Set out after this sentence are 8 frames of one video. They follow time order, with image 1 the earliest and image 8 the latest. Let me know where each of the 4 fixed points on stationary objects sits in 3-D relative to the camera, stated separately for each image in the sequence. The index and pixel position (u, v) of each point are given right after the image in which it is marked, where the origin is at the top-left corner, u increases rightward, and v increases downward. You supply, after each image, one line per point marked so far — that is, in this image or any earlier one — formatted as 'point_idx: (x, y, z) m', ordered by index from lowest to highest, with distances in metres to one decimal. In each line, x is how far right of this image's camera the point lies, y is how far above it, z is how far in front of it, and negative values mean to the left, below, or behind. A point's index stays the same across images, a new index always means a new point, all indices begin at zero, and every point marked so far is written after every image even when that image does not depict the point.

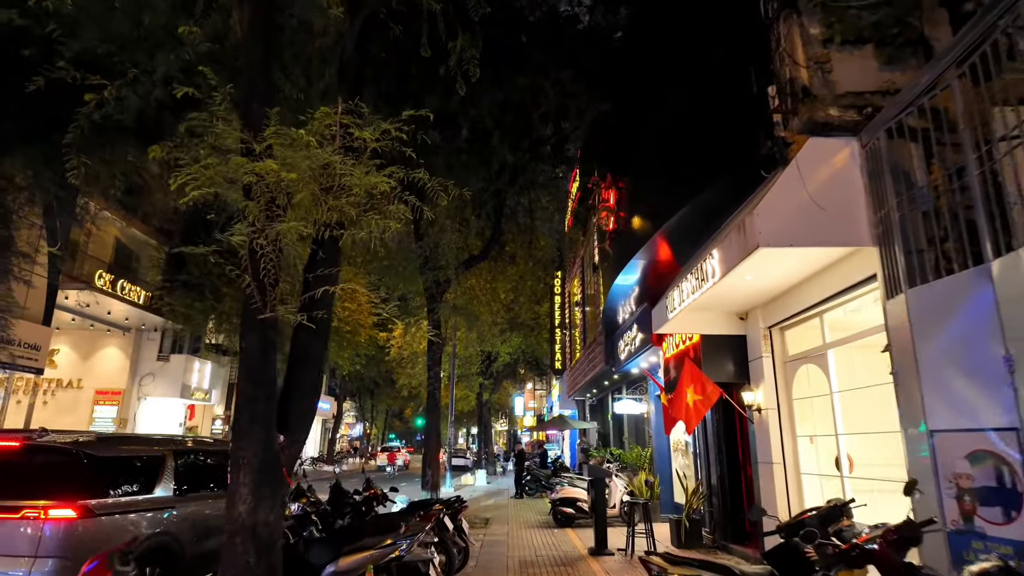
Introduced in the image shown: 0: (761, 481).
0: (+3.2, -2.5, +7.4) m
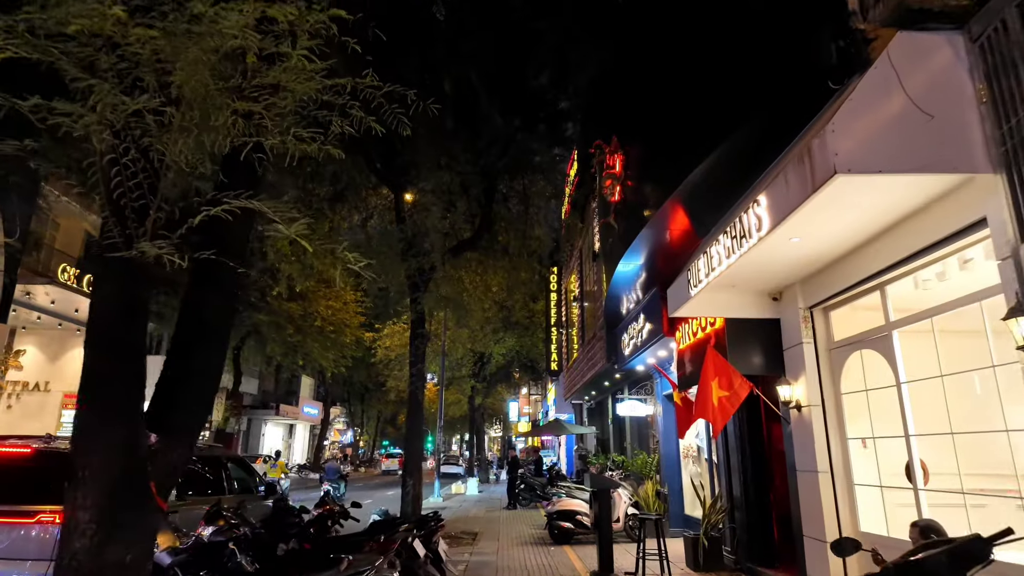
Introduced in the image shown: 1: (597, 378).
0: (+3.1, -2.2, +6.1) m
1: (+2.2, -2.3, +14.9) m
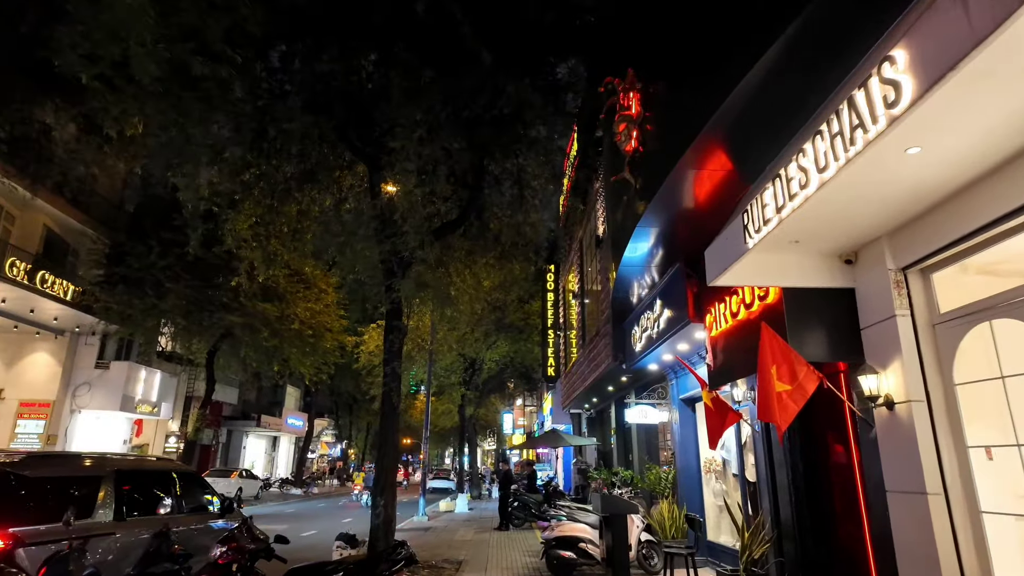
0: (+2.9, -1.8, +4.4) m
1: (+2.0, -2.1, +13.2) m
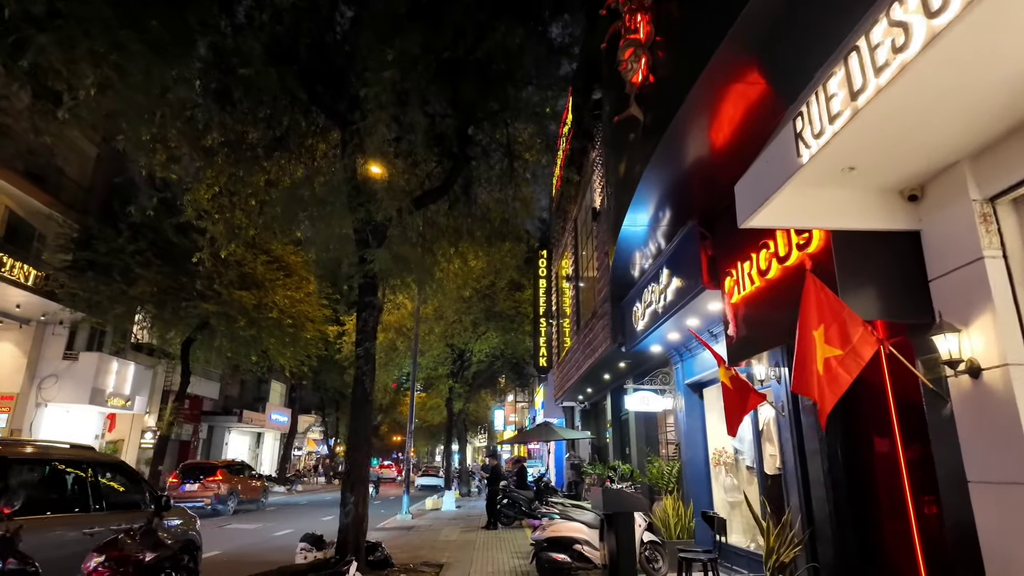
0: (+2.8, -1.4, +3.4) m
1: (+1.7, -1.7, +12.2) m
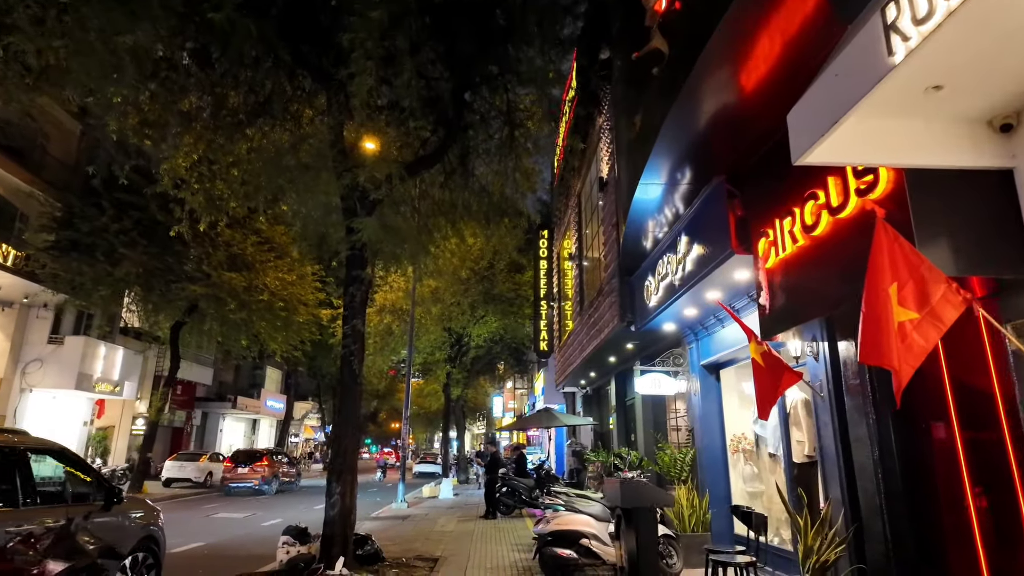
0: (+2.9, -1.1, +2.7) m
1: (+1.7, -1.3, +11.5) m
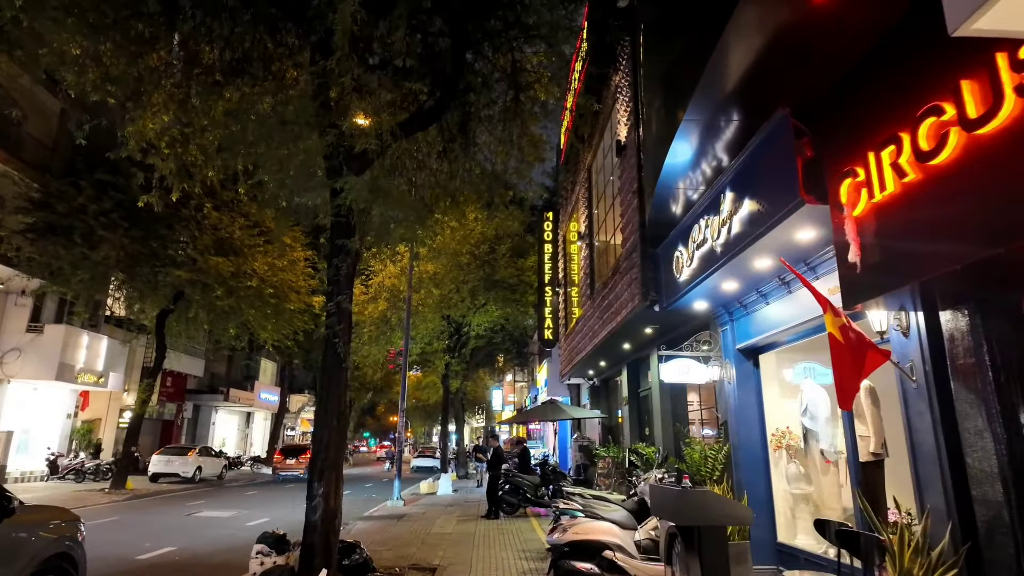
0: (+3.0, -0.8, +1.7) m
1: (+1.8, -0.9, +10.4) m
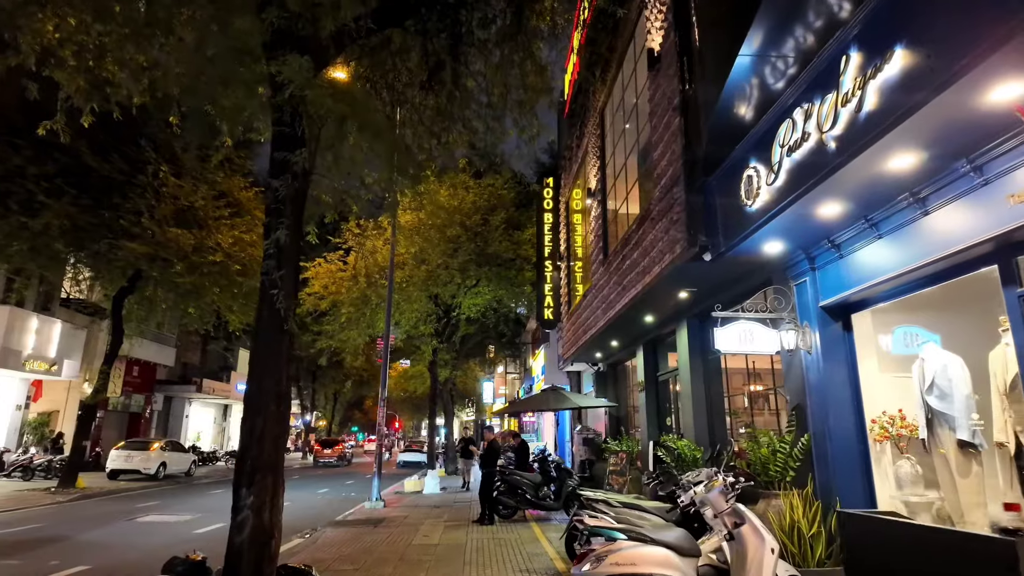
0: (+3.1, -0.3, -0.1) m
1: (+1.8, -0.3, +8.6) m
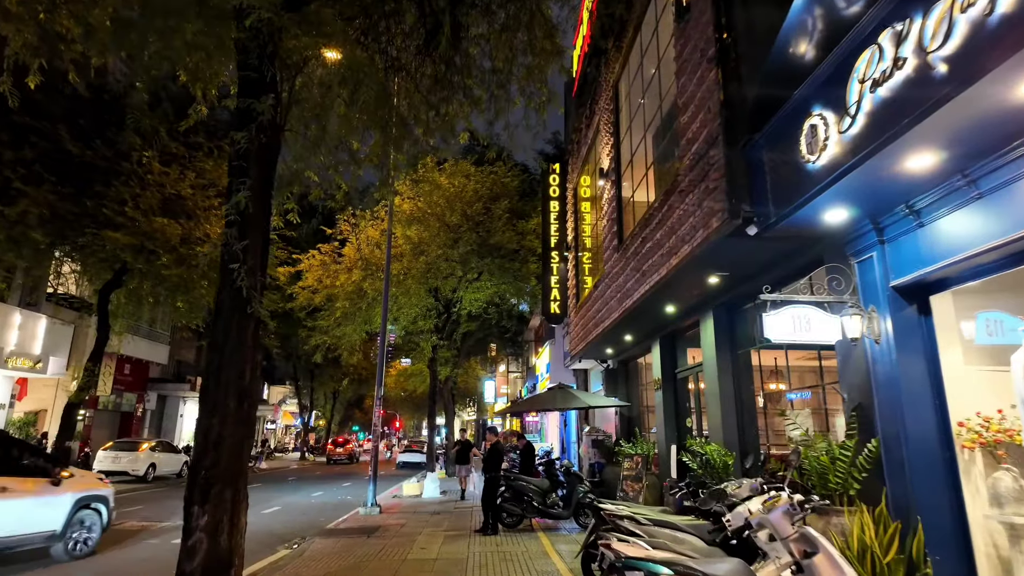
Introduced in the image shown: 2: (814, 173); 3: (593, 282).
0: (+3.2, -0.1, -1.0) m
1: (+1.9, -0.1, +7.7) m
2: (+2.1, +0.8, +4.2) m
3: (+1.7, +0.1, +11.9) m
